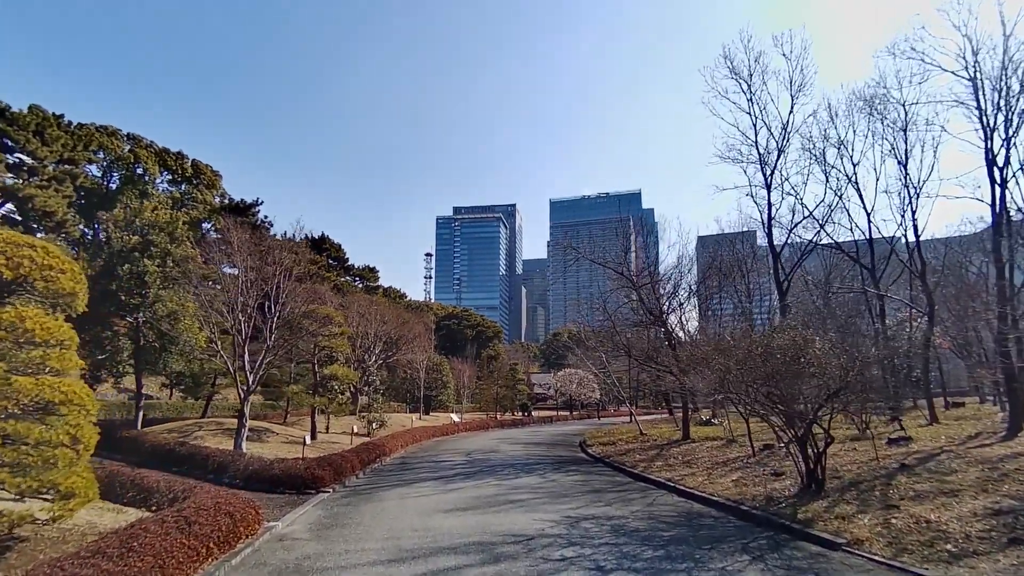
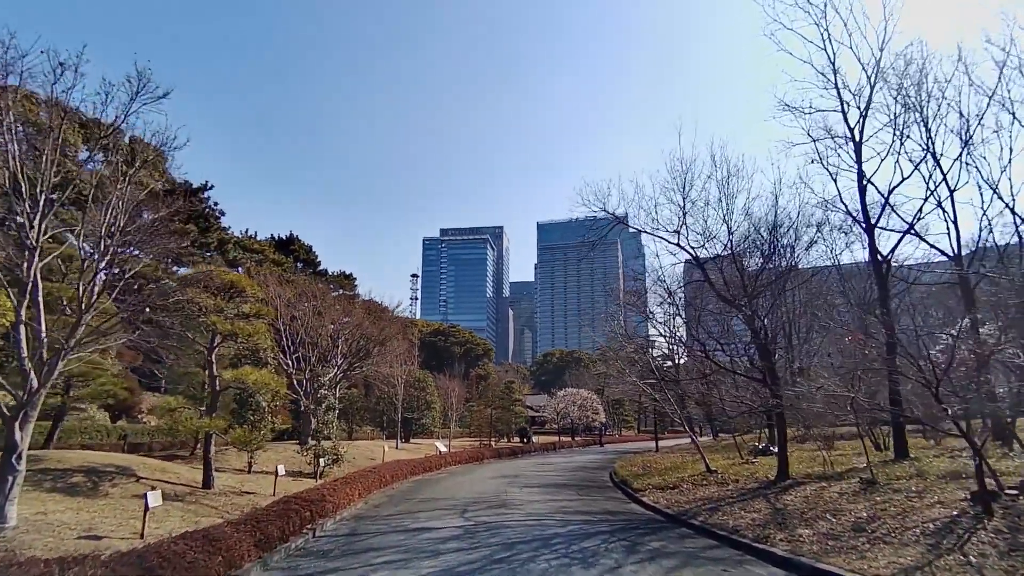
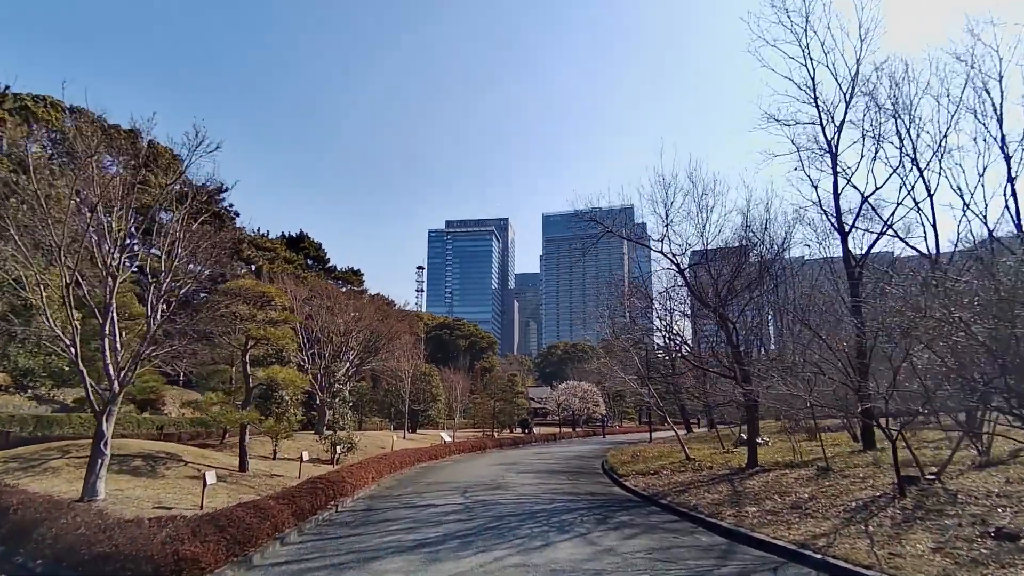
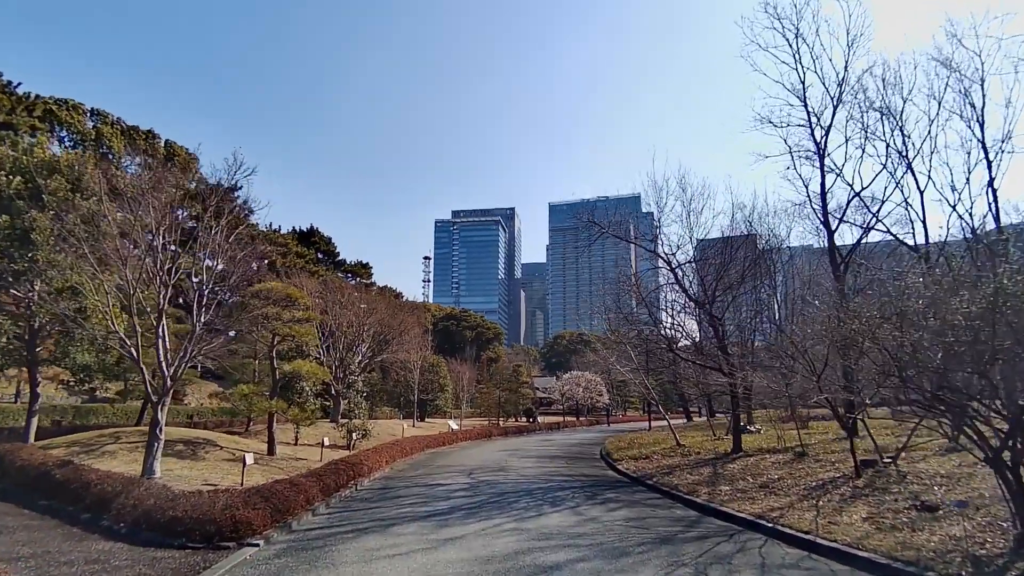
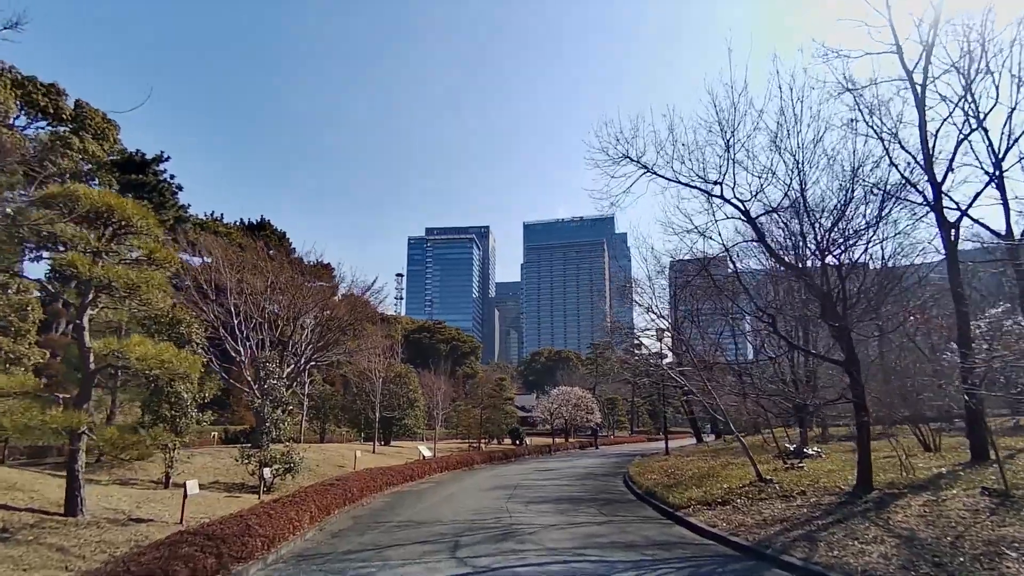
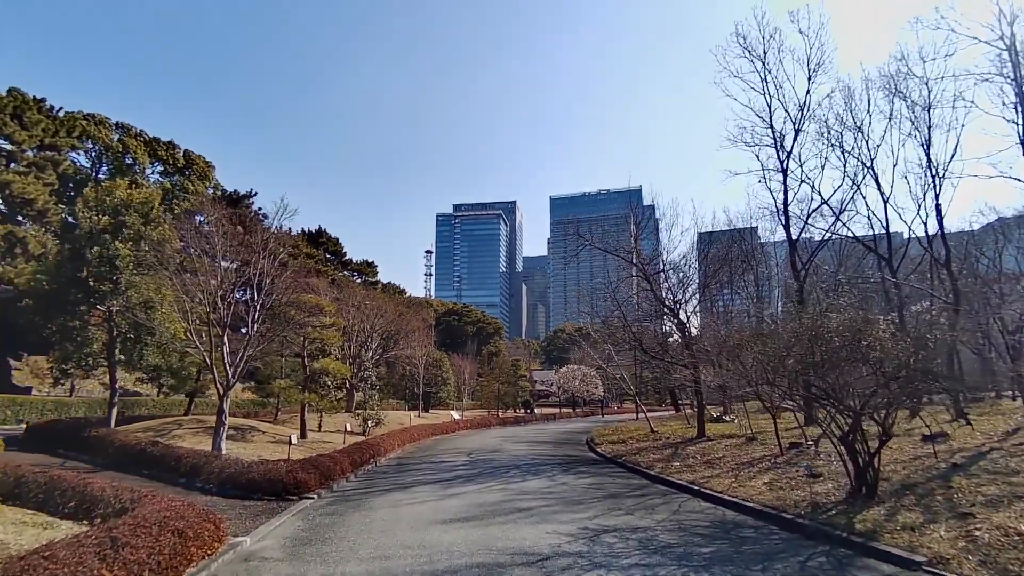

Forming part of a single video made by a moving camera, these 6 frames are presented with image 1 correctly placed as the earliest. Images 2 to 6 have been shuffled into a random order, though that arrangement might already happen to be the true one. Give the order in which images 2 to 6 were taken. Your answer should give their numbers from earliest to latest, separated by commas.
6, 4, 3, 2, 5
